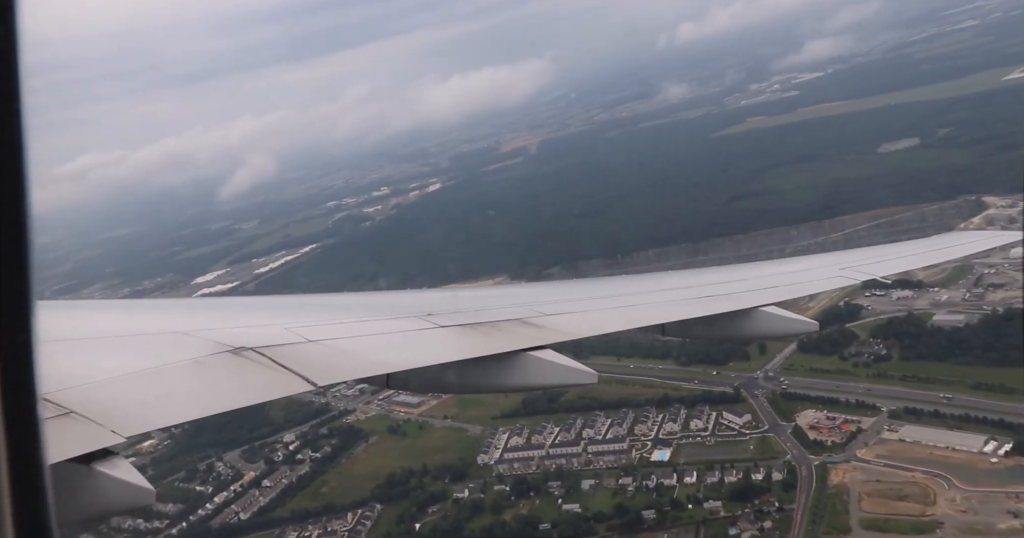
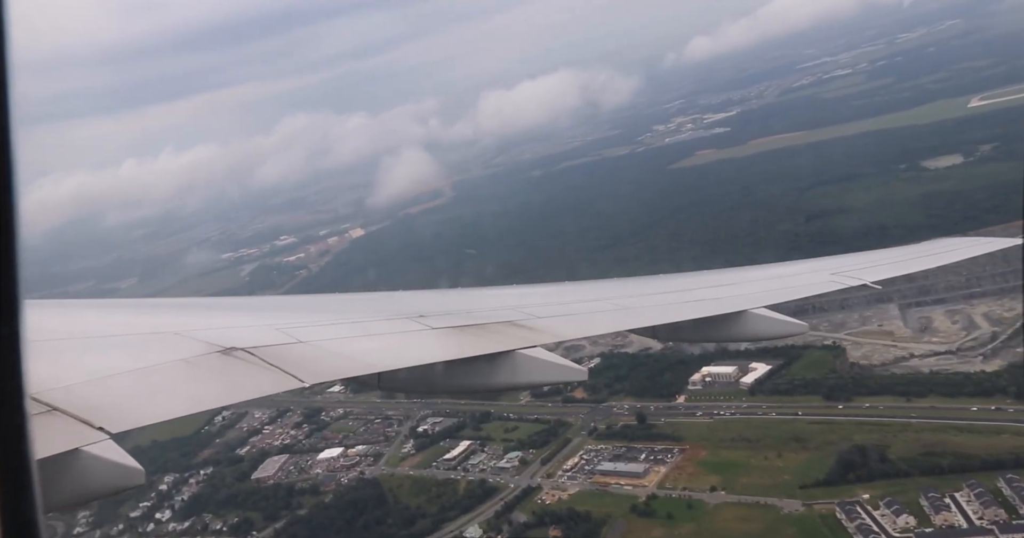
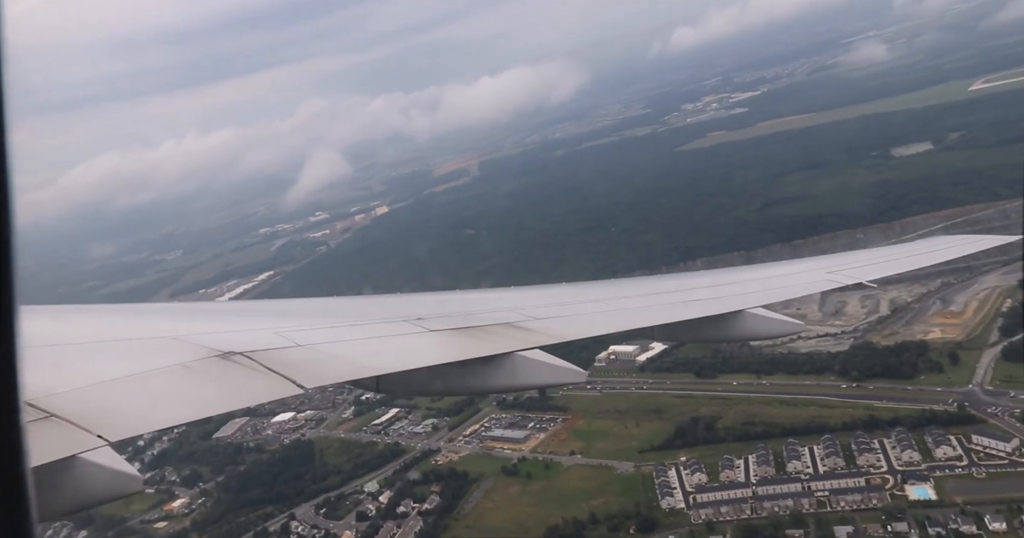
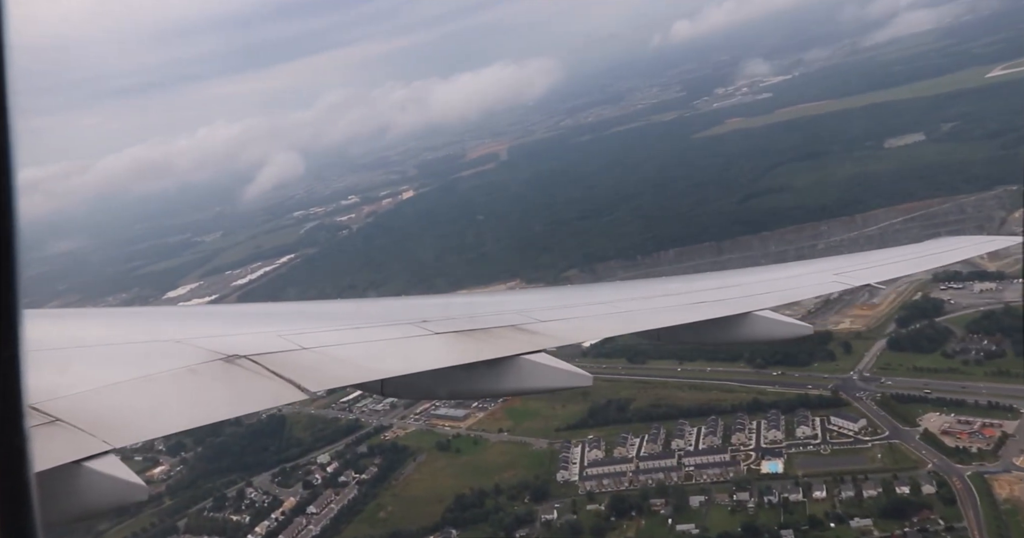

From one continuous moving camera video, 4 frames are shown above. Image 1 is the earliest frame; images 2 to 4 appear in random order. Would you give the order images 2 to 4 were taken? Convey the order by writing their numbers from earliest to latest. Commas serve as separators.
4, 3, 2
